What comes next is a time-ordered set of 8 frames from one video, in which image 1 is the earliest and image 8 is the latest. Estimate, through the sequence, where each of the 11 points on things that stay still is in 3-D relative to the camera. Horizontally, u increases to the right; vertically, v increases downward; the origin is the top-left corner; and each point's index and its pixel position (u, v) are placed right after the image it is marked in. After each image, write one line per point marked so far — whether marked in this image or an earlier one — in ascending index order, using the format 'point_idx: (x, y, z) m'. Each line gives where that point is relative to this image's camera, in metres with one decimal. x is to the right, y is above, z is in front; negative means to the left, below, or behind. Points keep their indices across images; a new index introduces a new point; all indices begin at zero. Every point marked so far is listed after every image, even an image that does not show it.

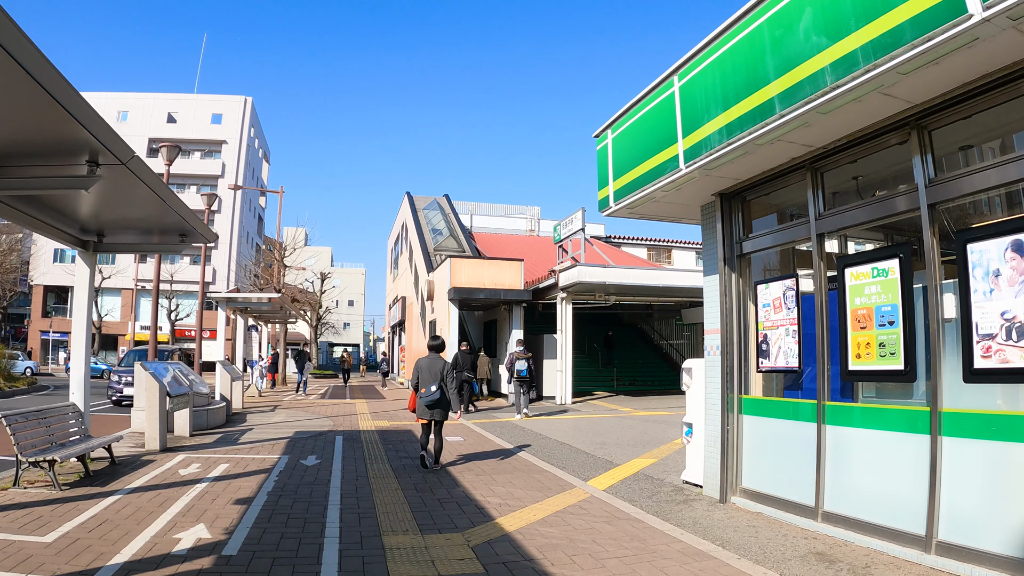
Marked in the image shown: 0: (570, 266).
0: (+1.5, +0.6, +16.1) m
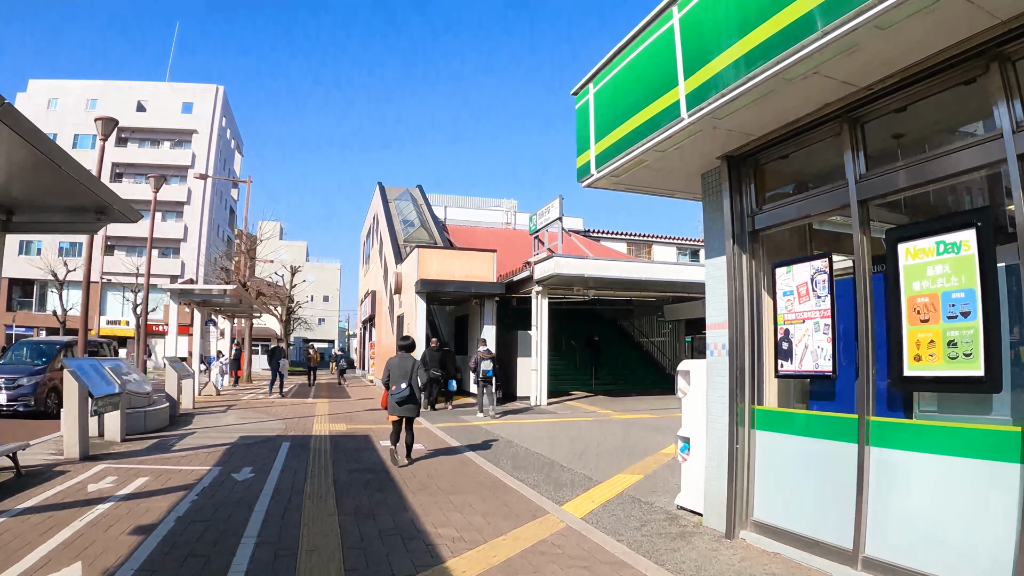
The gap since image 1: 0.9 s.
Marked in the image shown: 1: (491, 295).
0: (+0.8, +0.8, +15.1) m
1: (-0.5, -0.2, +15.6) m
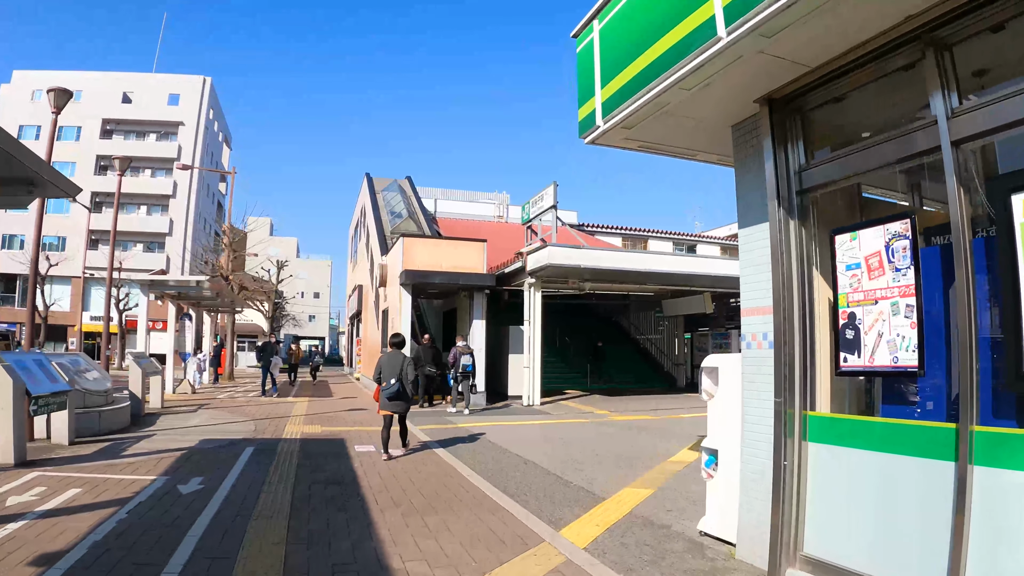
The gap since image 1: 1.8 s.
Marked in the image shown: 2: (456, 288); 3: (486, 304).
0: (+0.6, +0.9, +14.1) m
1: (-0.7, 0.0, +14.7) m
2: (-1.4, 0.0, +15.2) m
3: (-0.7, -0.4, +14.9) m
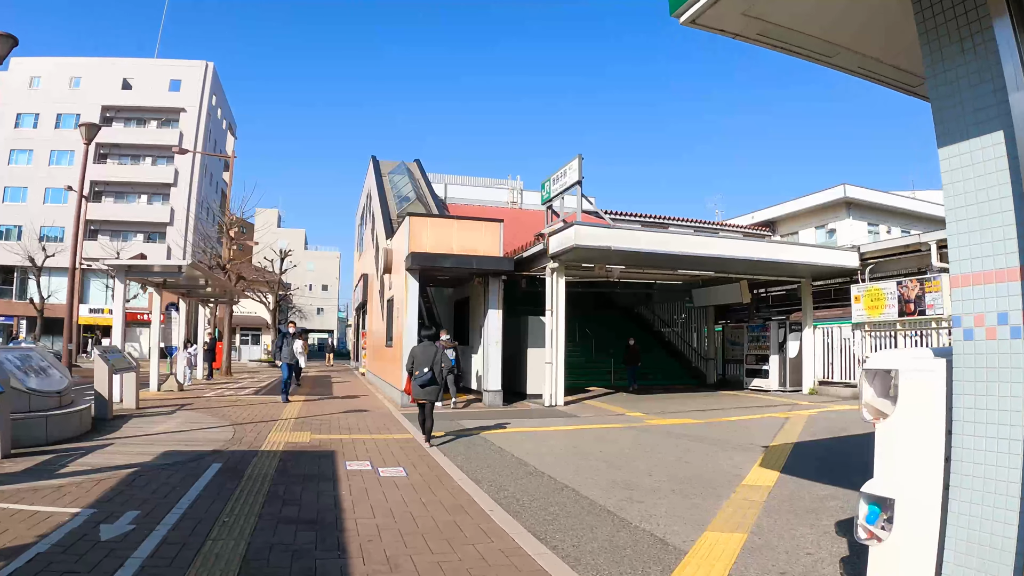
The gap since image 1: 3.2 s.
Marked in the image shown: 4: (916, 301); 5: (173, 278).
0: (+1.0, +1.2, +12.4) m
1: (-0.3, +0.3, +13.0) m
2: (-1.0, +0.3, +13.5) m
3: (-0.3, -0.1, +13.2) m
4: (+8.6, -0.3, +13.2) m
5: (-10.2, +0.3, +18.7) m
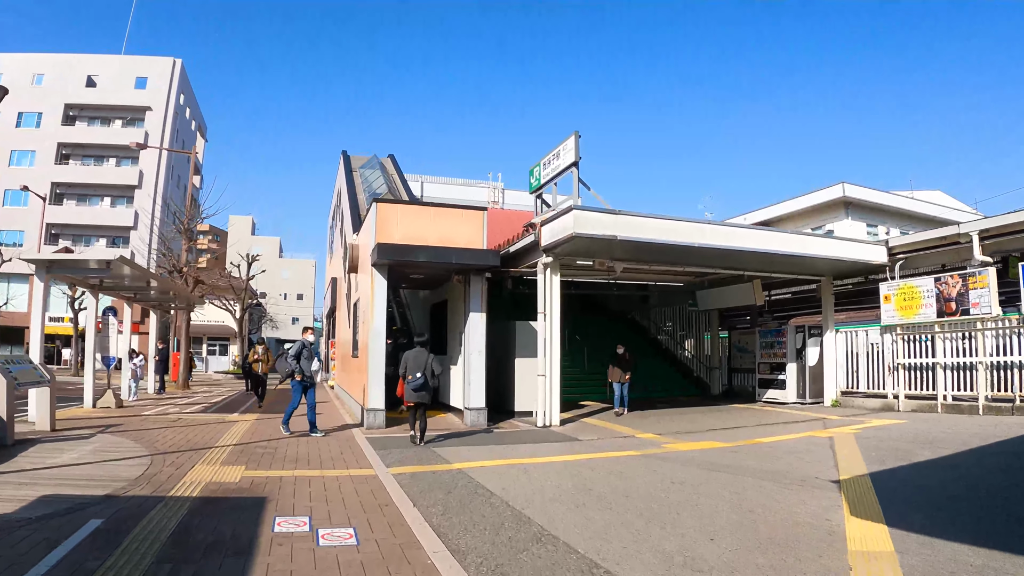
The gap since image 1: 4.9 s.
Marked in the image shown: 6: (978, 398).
0: (+0.8, +1.3, +10.6) m
1: (-0.6, +0.3, +11.1) m
2: (-1.3, +0.3, +11.6) m
3: (-0.5, -0.1, +11.3) m
4: (+8.3, -0.2, +11.6) m
5: (-10.6, +0.2, +16.5) m
6: (+8.5, -2.0, +11.4) m
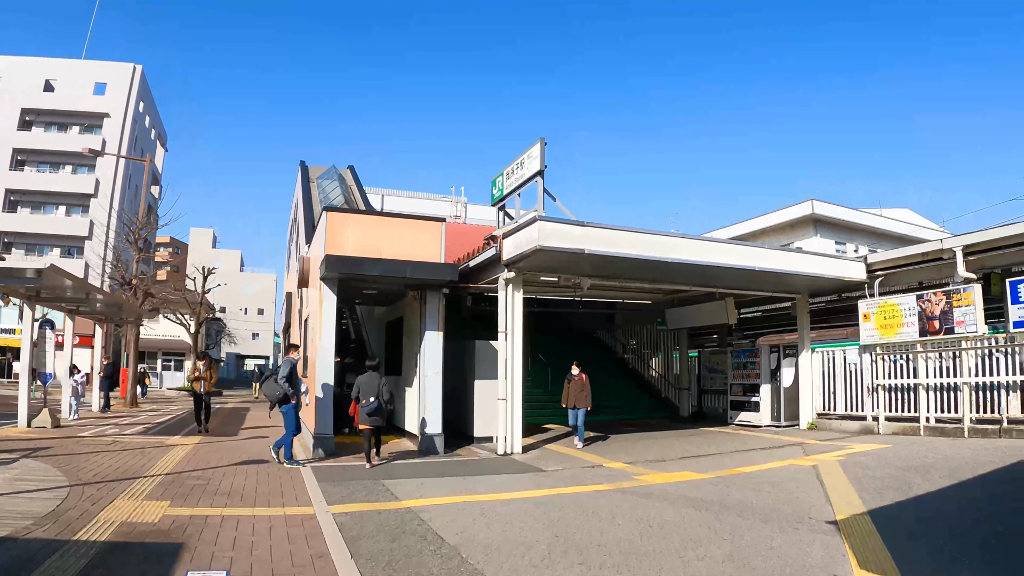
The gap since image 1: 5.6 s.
0: (+0.2, +1.0, +9.9) m
1: (-1.1, +0.1, +10.3) m
2: (-1.9, +0.1, +10.8) m
3: (-1.1, -0.3, +10.5) m
4: (+7.7, -0.5, +11.2) m
5: (-11.4, -0.1, +15.2) m
6: (+7.9, -2.3, +10.9) m
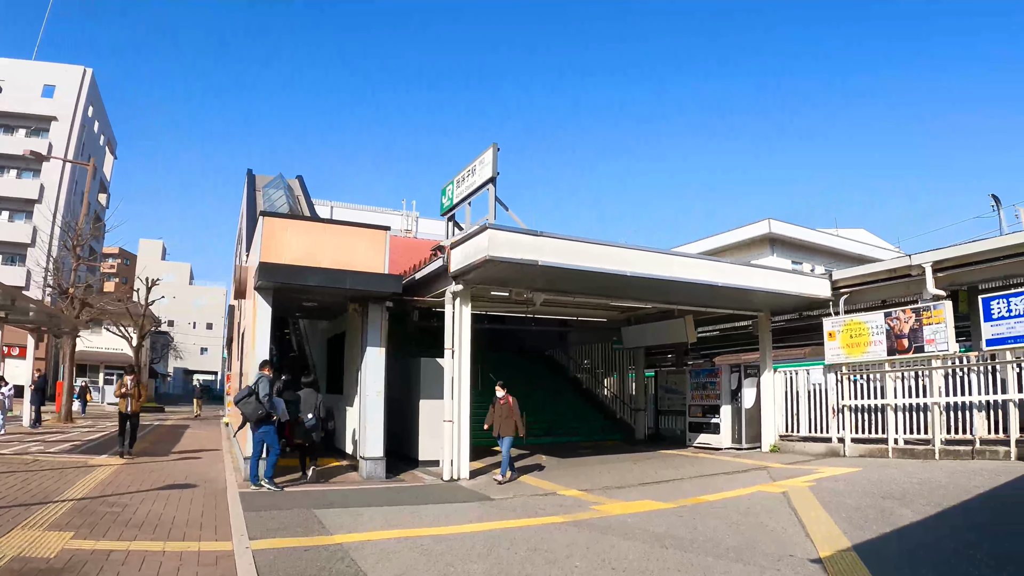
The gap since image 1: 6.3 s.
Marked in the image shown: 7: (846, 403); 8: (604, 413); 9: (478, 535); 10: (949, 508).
0: (-0.4, +0.9, +9.2) m
1: (-1.8, 0.0, +9.5) m
2: (-2.6, -0.1, +10.0) m
3: (-1.8, -0.5, +9.7) m
4: (+6.9, -0.8, +10.9) m
5: (-12.4, -0.2, +13.8) m
6: (+7.1, -2.6, +10.5) m
7: (+6.4, -2.2, +11.8) m
8: (+2.9, -3.3, +17.1) m
9: (-0.3, -2.3, +5.9) m
10: (+4.6, -2.3, +6.6) m
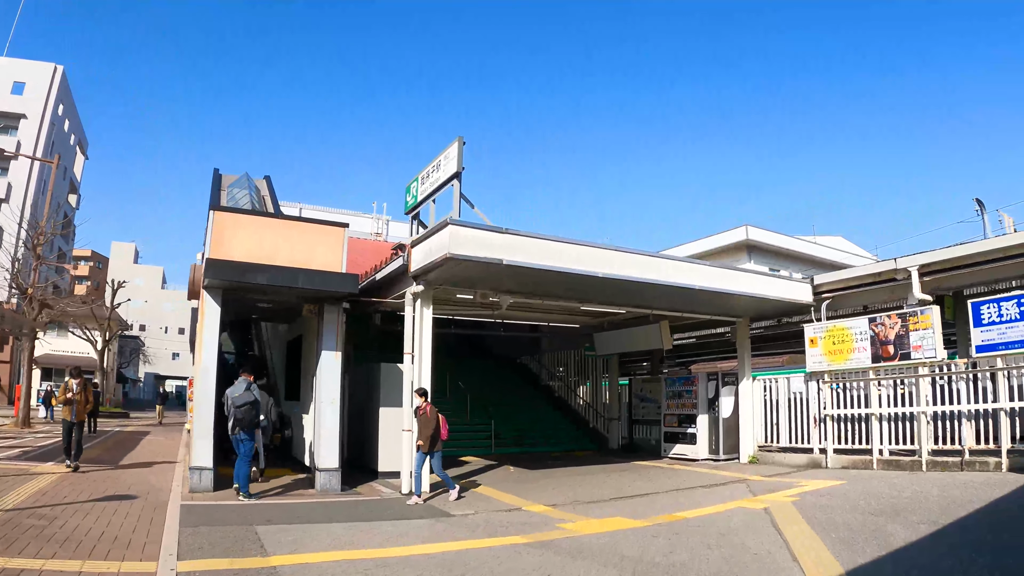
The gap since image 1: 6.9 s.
0: (-0.8, +0.9, +8.6) m
1: (-2.3, 0.0, +8.9) m
2: (-3.0, -0.1, +9.3) m
3: (-2.3, -0.5, +9.1) m
4: (+6.5, -0.9, +10.5) m
5: (-12.9, -0.2, +12.9) m
6: (+6.6, -2.7, +10.2) m
7: (+5.8, -2.3, +11.4) m
8: (+2.2, -3.4, +16.6) m
9: (-0.6, -2.3, +5.3) m
10: (+4.3, -2.4, +6.2) m
